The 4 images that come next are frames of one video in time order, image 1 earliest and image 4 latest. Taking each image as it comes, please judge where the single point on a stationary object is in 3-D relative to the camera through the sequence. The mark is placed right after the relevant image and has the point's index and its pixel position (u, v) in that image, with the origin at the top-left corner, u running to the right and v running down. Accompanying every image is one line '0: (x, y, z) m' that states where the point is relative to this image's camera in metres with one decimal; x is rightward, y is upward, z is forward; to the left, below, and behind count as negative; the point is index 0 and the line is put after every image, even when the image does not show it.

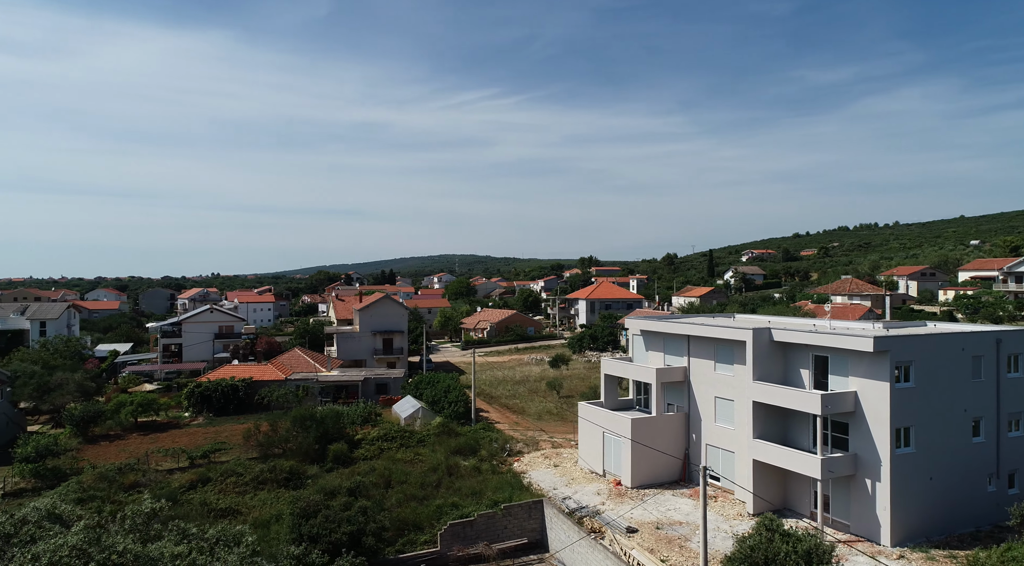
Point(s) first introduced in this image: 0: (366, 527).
0: (-2.9, -4.9, +14.4) m
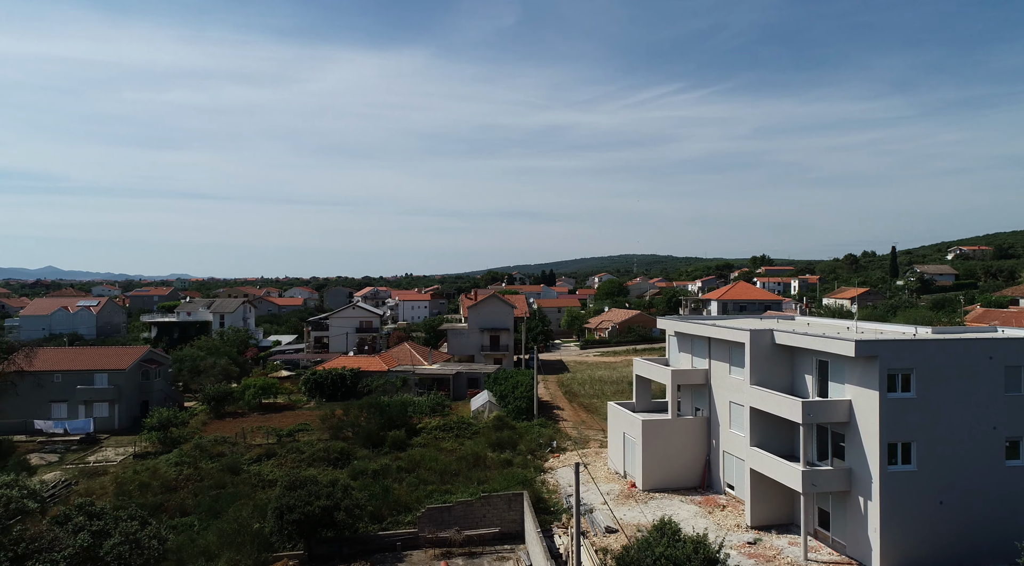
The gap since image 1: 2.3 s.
0: (-3.8, -4.8, +15.9) m
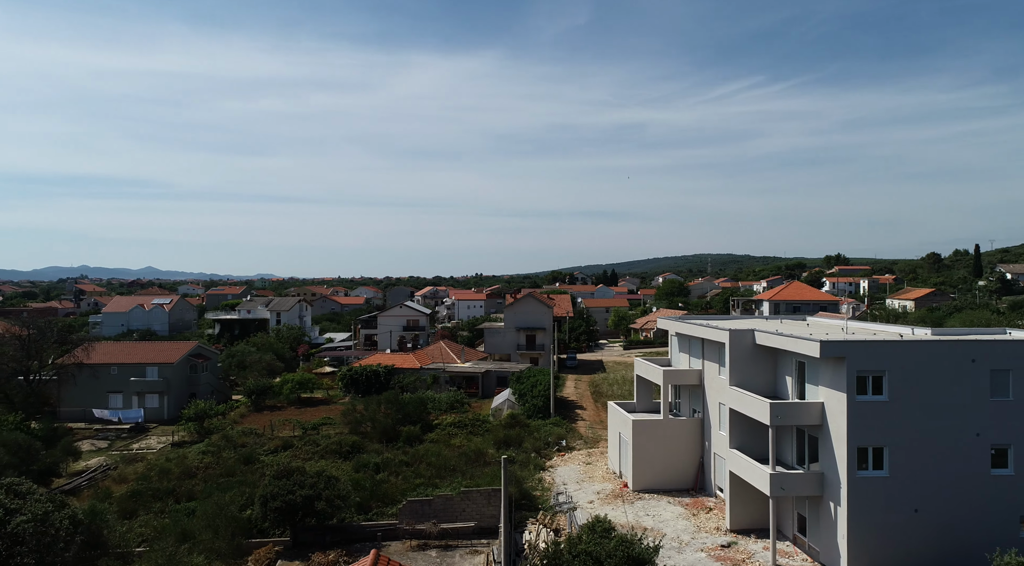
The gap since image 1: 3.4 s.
0: (-4.3, -4.8, +16.5) m
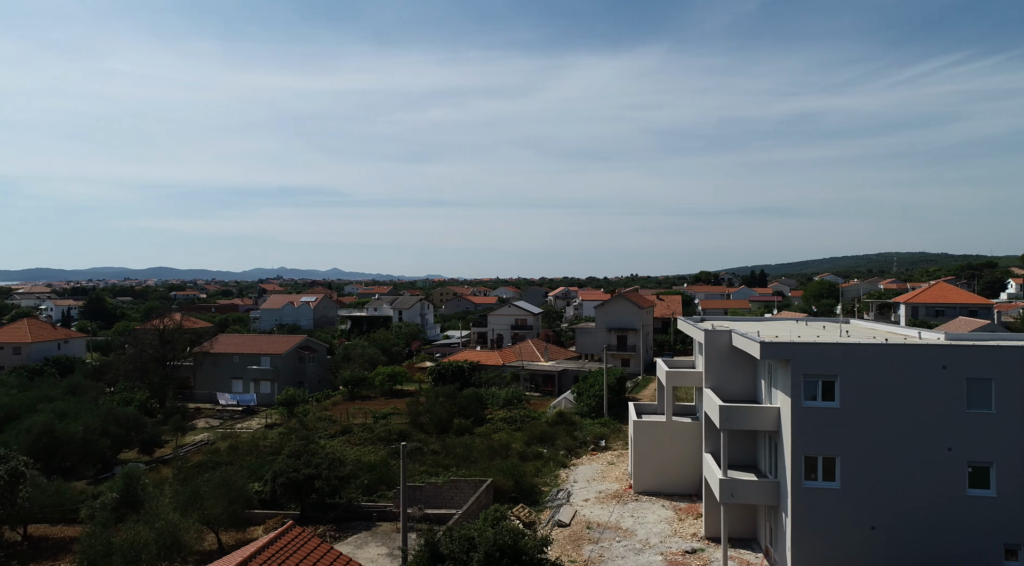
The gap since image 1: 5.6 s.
0: (-4.7, -4.7, +18.0) m
